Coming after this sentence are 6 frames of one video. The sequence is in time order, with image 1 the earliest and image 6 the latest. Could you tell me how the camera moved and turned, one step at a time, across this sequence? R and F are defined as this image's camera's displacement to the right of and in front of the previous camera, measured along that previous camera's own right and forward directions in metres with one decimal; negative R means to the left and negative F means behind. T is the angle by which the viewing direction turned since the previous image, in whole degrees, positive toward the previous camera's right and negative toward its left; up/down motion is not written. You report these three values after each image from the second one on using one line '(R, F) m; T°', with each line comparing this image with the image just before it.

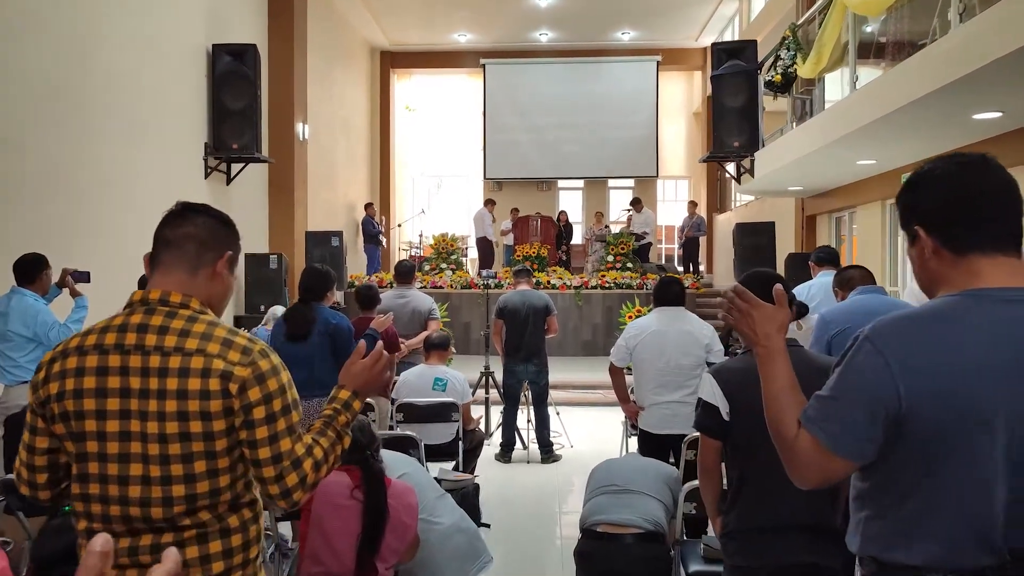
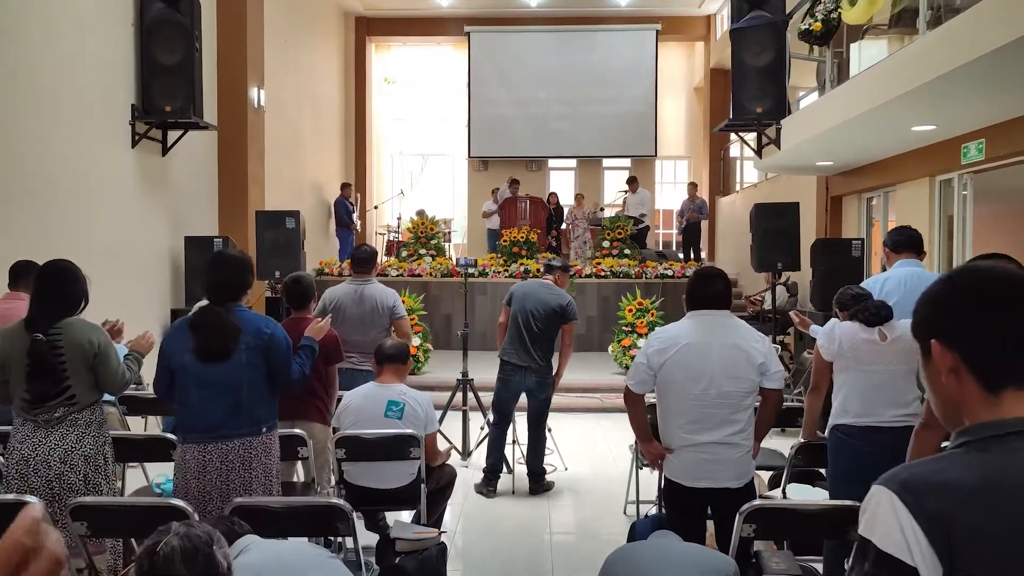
(0.0, +1.1) m; +1°
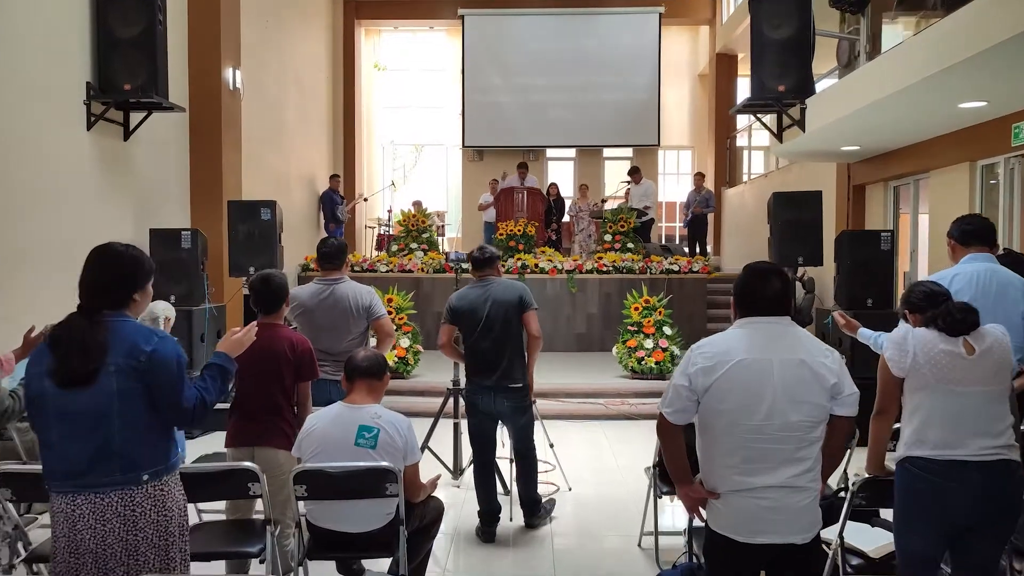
(0.0, +0.6) m; 0°
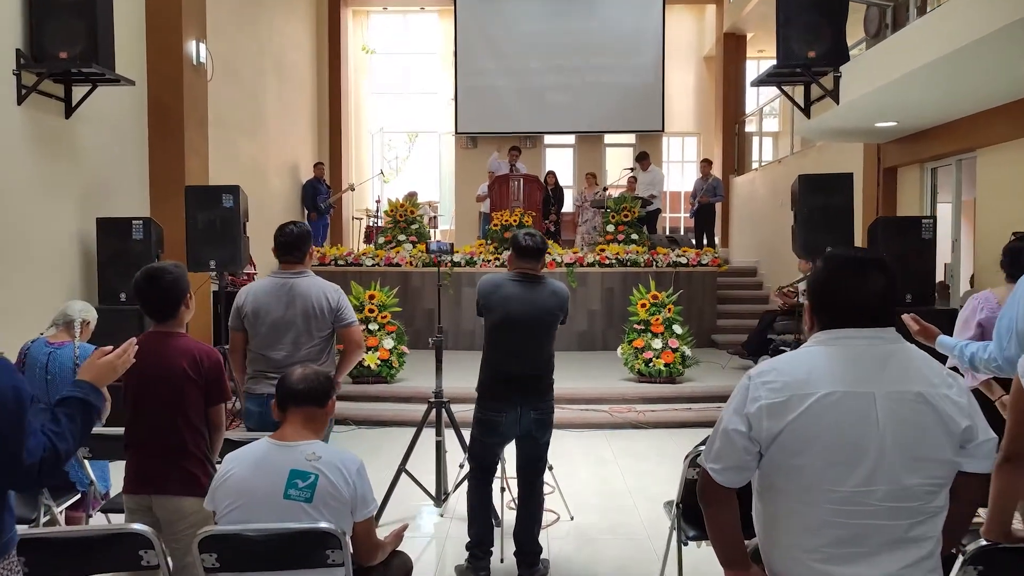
(0.0, +0.7) m; 0°
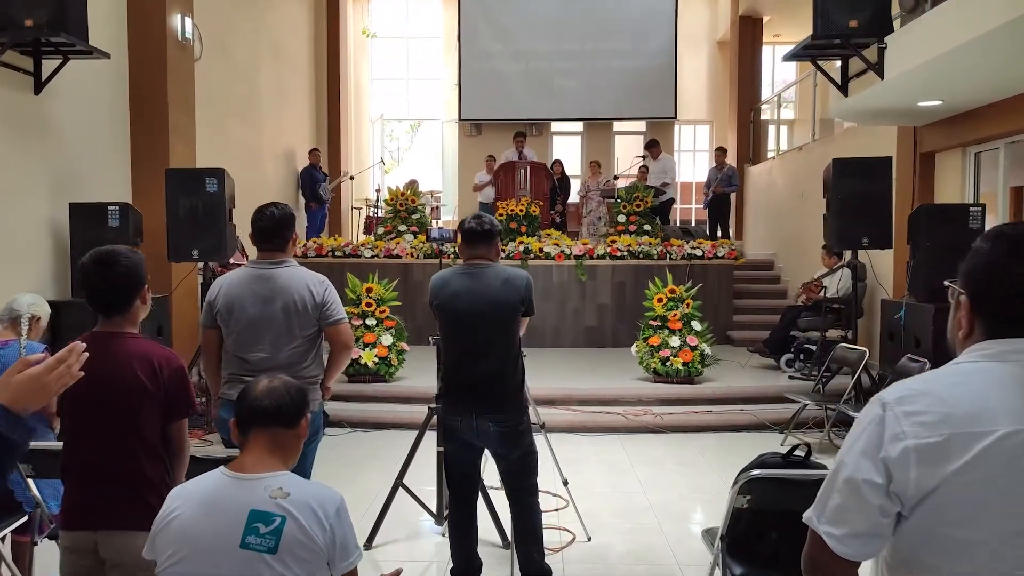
(0.0, +0.4) m; 0°
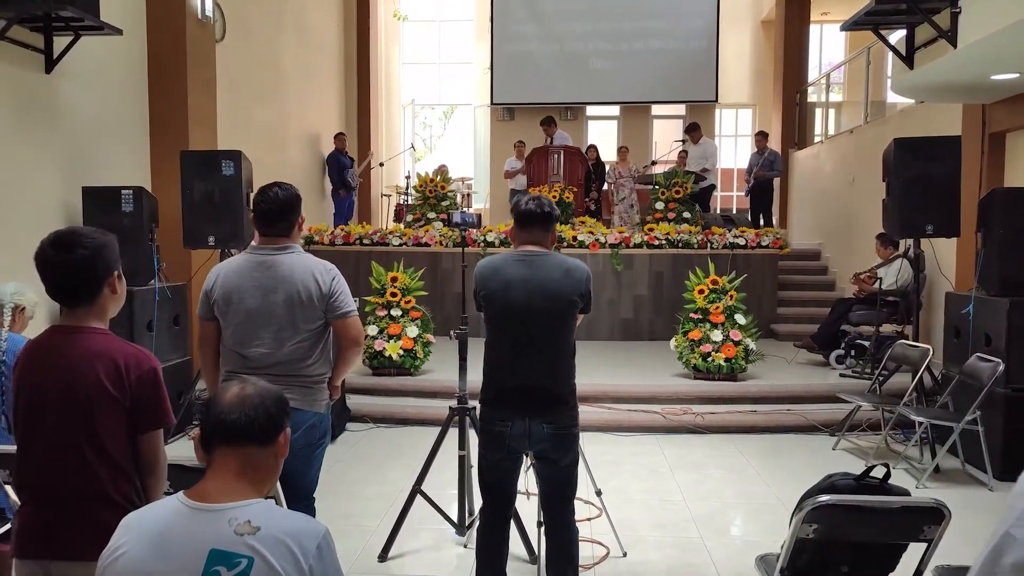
(0.0, +0.3) m; -3°
